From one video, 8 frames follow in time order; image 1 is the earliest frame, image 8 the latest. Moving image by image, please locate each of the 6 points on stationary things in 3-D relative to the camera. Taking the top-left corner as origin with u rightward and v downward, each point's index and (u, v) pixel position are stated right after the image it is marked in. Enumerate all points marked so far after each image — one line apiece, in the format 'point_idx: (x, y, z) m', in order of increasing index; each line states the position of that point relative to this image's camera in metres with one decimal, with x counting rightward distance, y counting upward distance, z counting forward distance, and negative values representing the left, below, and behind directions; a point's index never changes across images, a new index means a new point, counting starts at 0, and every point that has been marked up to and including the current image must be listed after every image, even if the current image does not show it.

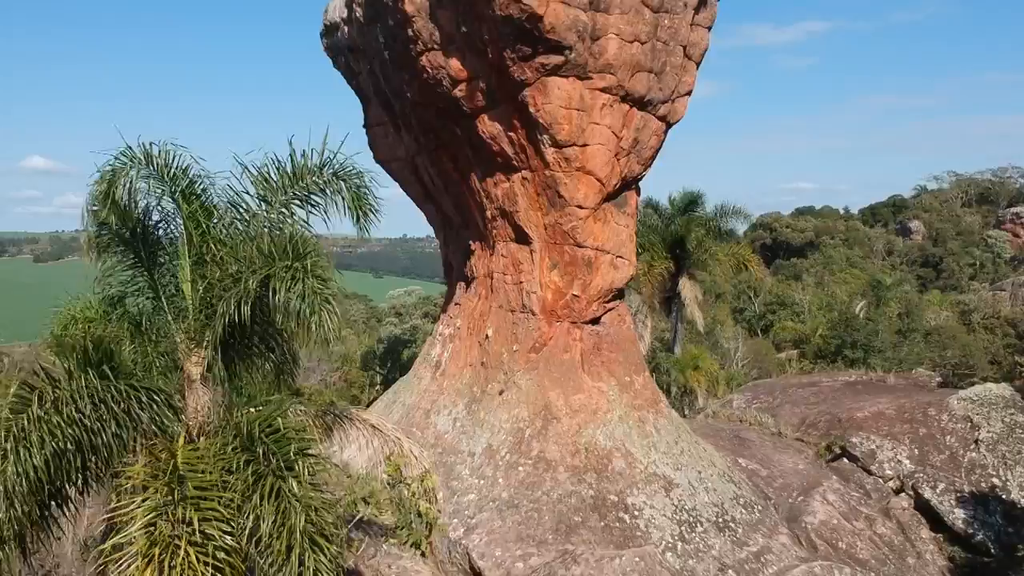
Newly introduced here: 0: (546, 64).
0: (+0.4, +2.5, +9.0) m
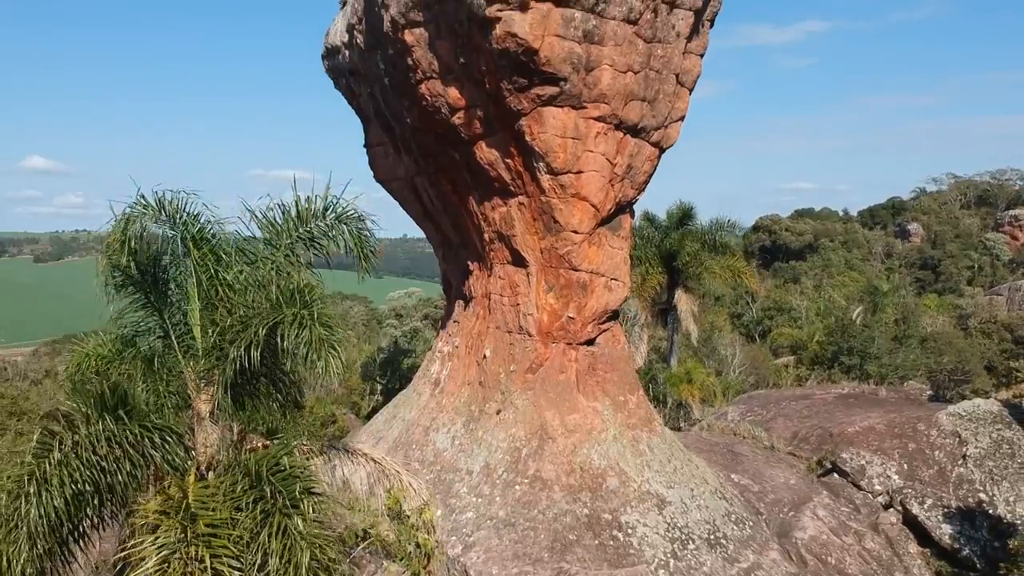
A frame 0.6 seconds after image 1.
0: (+0.3, +2.2, +9.3) m
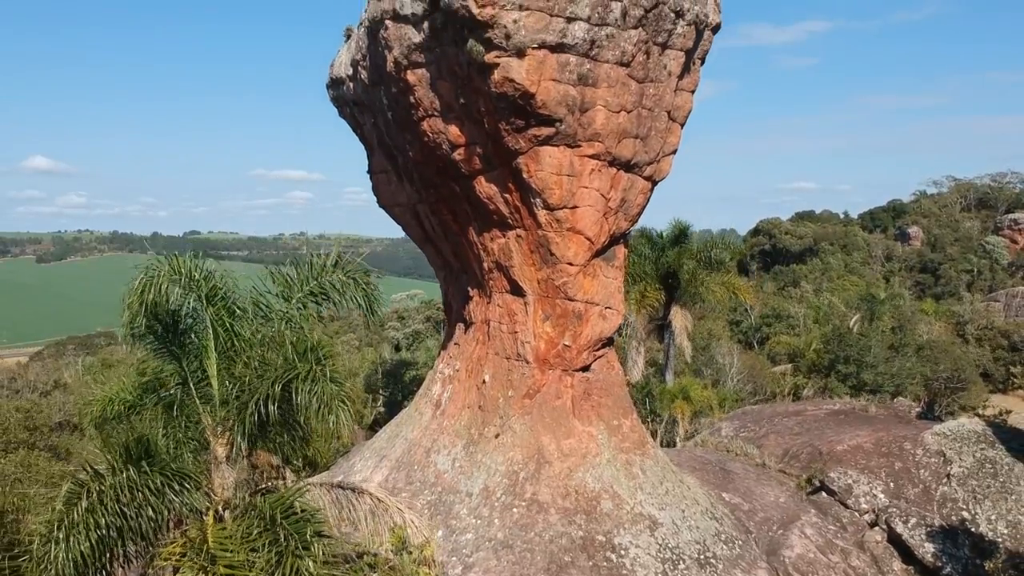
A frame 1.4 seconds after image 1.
0: (+0.3, +1.8, +9.7) m
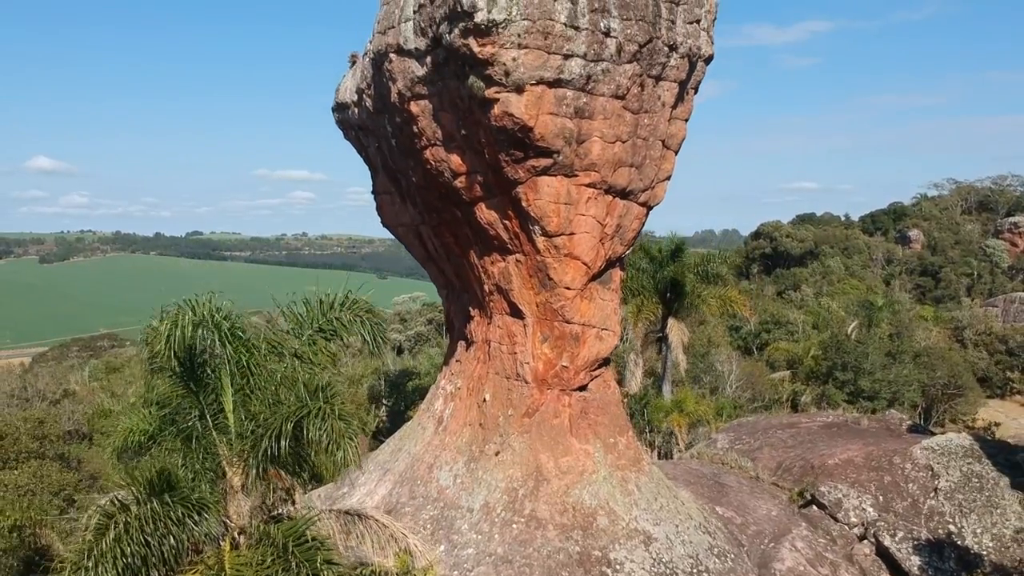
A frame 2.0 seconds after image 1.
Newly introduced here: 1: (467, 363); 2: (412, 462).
0: (+0.3, +1.5, +10.1) m
1: (-0.7, -1.1, +12.3) m
2: (-1.5, -2.6, +12.1) m
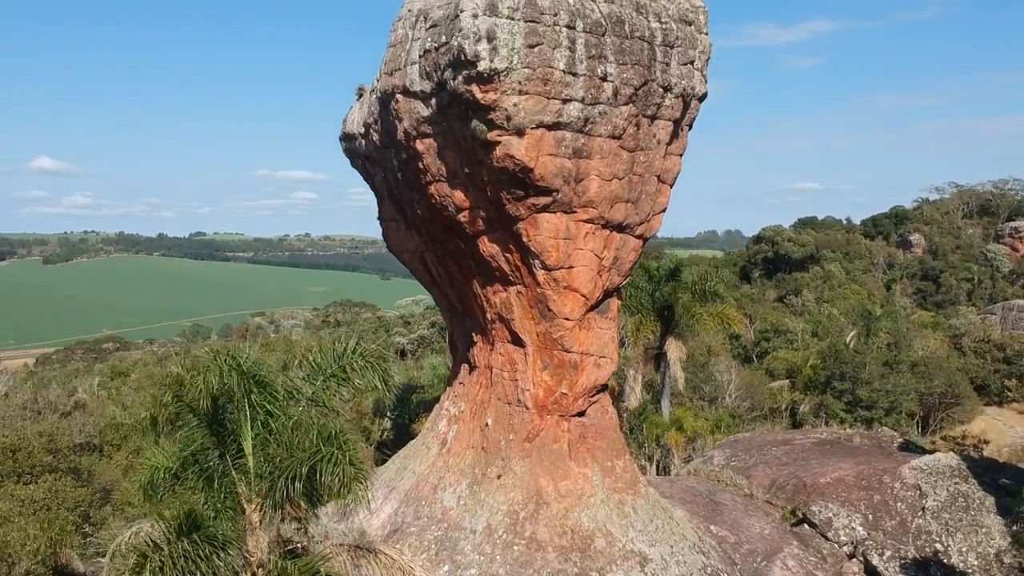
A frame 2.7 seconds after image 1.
0: (+0.3, +1.1, +10.6) m
1: (-0.7, -1.6, +12.8) m
2: (-1.5, -3.0, +12.6) m
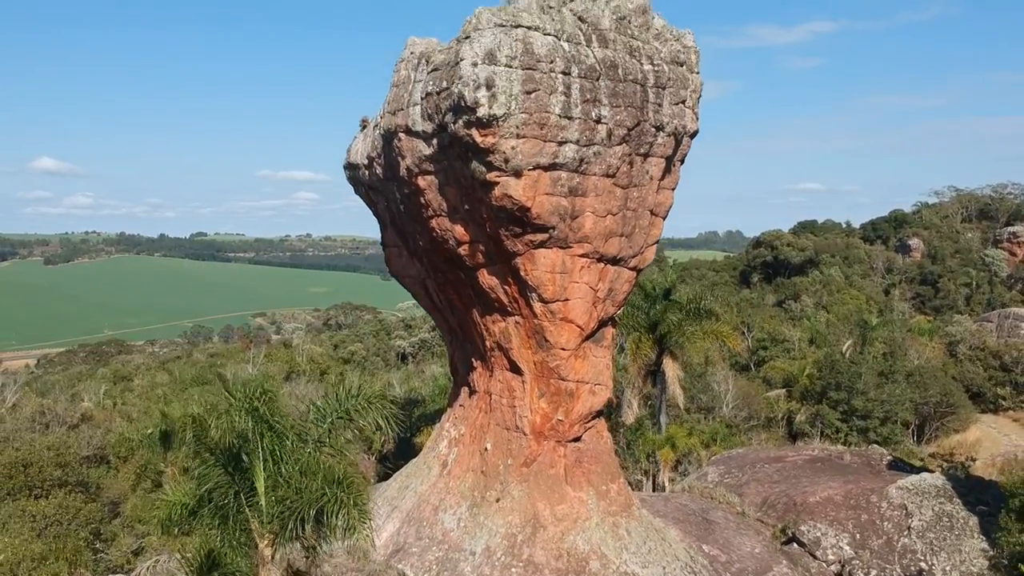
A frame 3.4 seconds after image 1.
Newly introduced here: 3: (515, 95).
0: (+0.3, +0.6, +11.0) m
1: (-0.7, -2.0, +13.2) m
2: (-1.5, -3.5, +13.0) m
3: (0.0, +2.4, +10.1) m
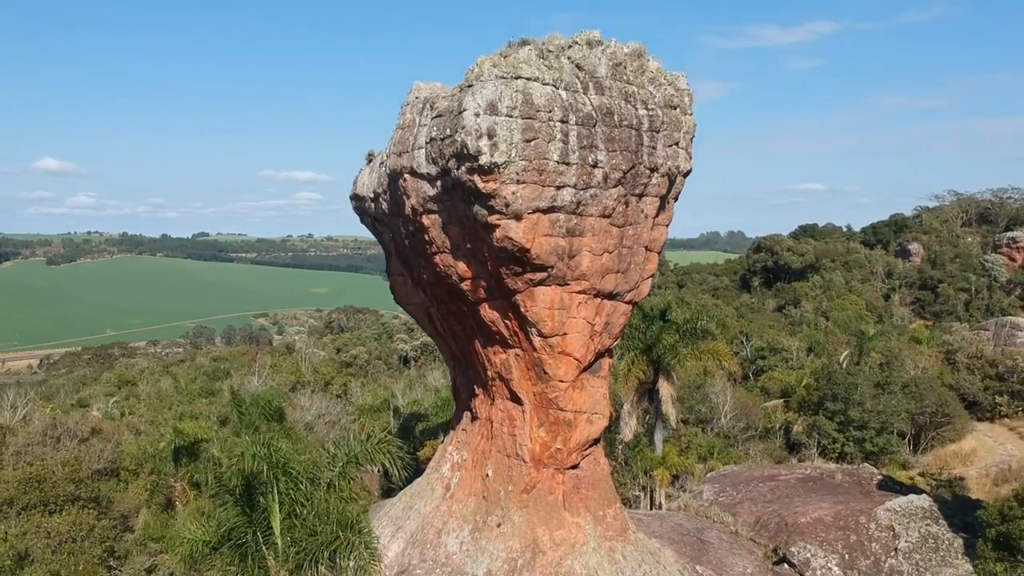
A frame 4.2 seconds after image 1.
0: (+0.3, +0.1, +11.5) m
1: (-0.7, -2.5, +13.7) m
2: (-1.5, -4.0, +13.5) m
3: (0.0, +1.9, +10.6) m
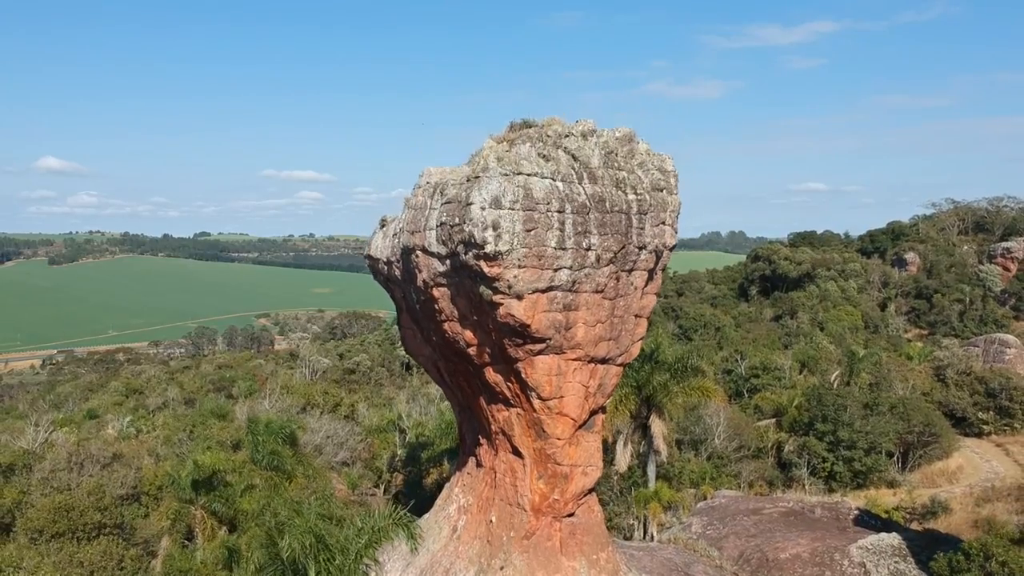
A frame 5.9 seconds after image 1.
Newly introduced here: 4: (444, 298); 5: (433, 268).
0: (+0.3, -1.0, +12.7) m
1: (-0.6, -3.6, +15.0) m
2: (-1.5, -5.0, +14.8) m
3: (+0.1, +0.8, +11.8) m
4: (-1.1, -0.2, +13.3) m
5: (-1.3, +0.3, +13.1) m
